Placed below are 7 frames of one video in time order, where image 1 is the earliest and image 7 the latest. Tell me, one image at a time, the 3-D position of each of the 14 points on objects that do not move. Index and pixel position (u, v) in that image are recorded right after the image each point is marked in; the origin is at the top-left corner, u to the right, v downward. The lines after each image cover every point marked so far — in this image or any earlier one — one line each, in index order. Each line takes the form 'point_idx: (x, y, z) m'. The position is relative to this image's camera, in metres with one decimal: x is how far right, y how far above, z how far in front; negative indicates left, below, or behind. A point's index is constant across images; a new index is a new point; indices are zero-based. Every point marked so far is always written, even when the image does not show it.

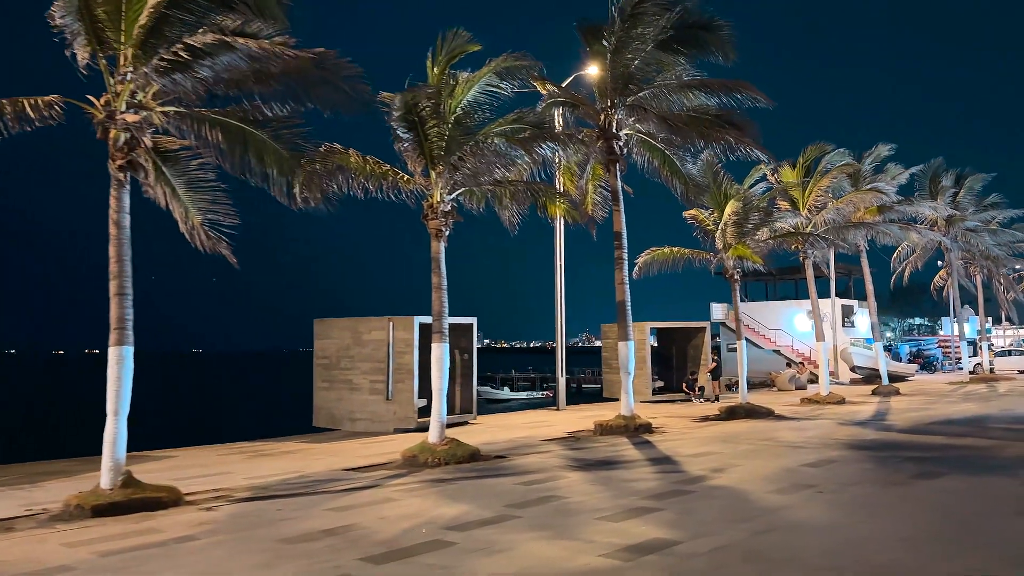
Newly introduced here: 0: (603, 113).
0: (+1.8, +3.4, +16.5) m
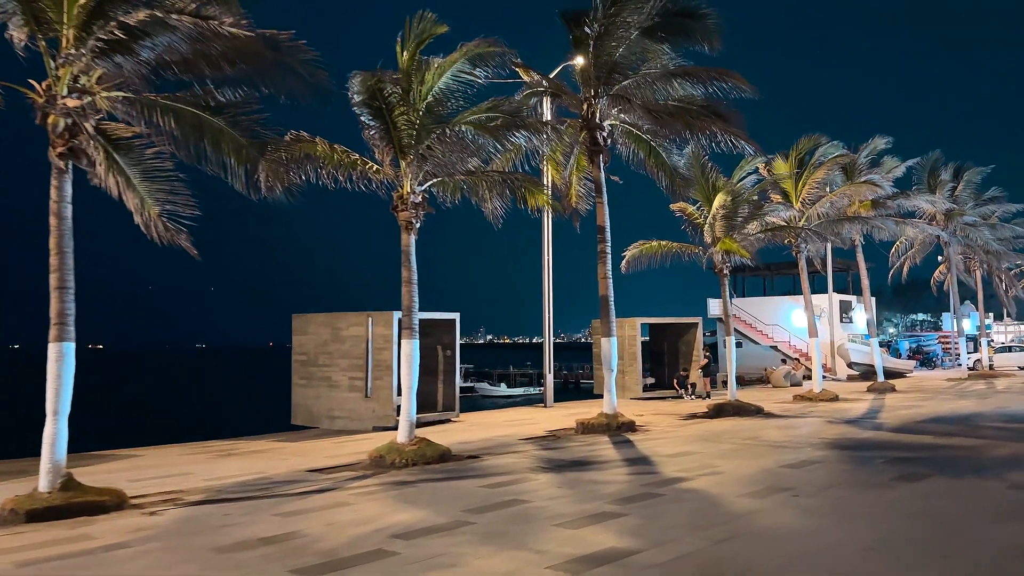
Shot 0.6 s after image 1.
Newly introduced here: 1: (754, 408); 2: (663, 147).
0: (+1.4, +3.5, +16.1) m
1: (+5.4, -2.7, +18.8) m
2: (+3.0, +2.8, +17.1) m
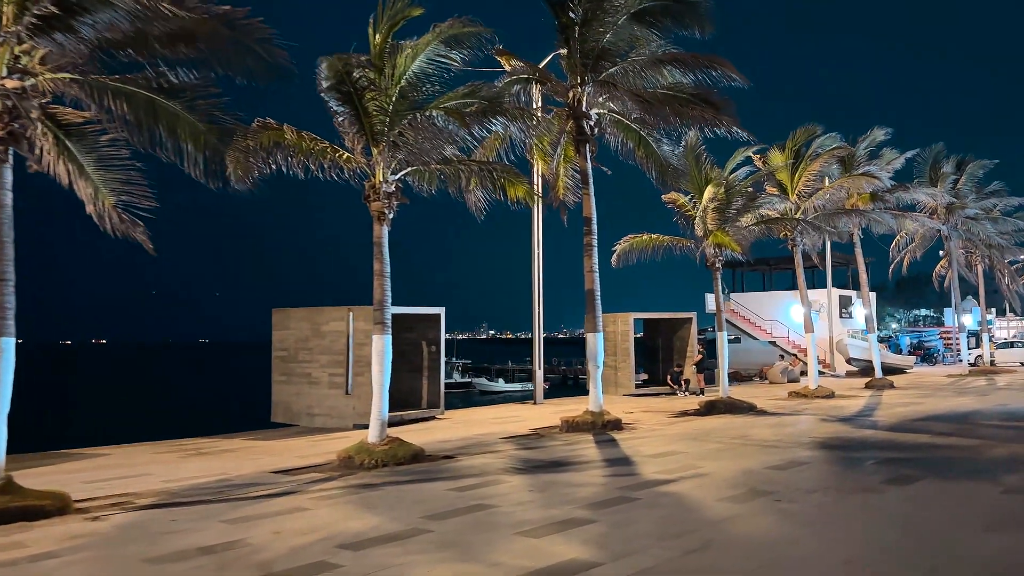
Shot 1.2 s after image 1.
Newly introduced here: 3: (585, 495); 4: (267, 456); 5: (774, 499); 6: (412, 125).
0: (+1.1, +3.6, +15.6) m
1: (+5.1, -2.5, +18.4) m
2: (+2.7, +3.0, +16.6) m
3: (+0.7, -2.1, +8.6) m
4: (-3.6, -2.5, +12.5) m
5: (+2.5, -2.0, +8.2) m
6: (-1.3, +2.2, +11.4) m
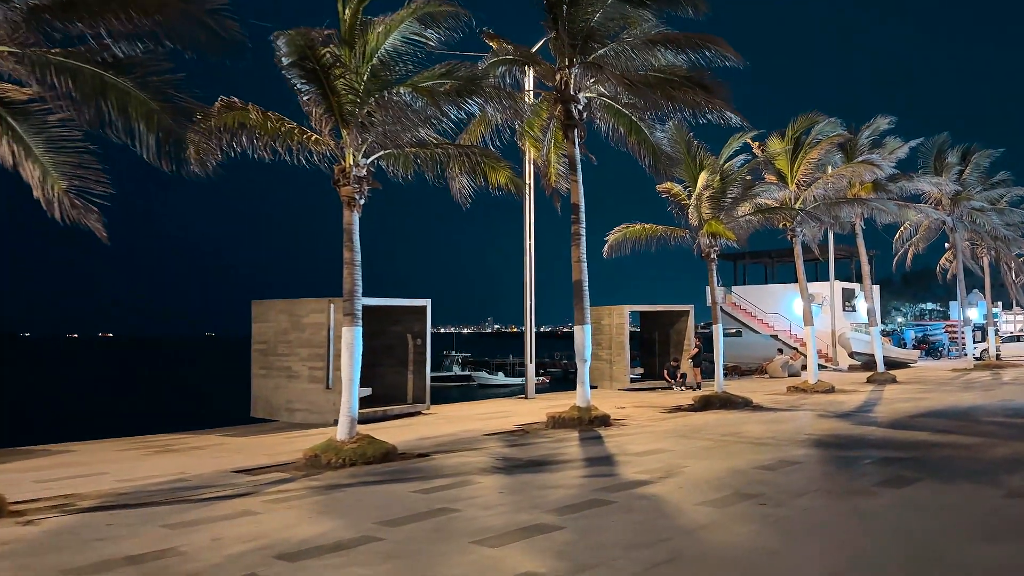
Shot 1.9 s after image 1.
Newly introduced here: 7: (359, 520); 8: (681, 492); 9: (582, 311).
0: (+0.8, +3.8, +15.0) m
1: (+4.8, -2.3, +17.8) m
2: (+2.5, +3.1, +16.0) m
3: (+0.4, -2.0, +8.0) m
4: (-3.9, -2.3, +12.0) m
5: (+2.2, -1.9, +7.6) m
6: (-1.6, +2.3, +10.8) m
7: (-1.3, -2.0, +7.1) m
8: (+1.6, -2.0, +8.2) m
9: (+1.2, -0.4, +14.5) m
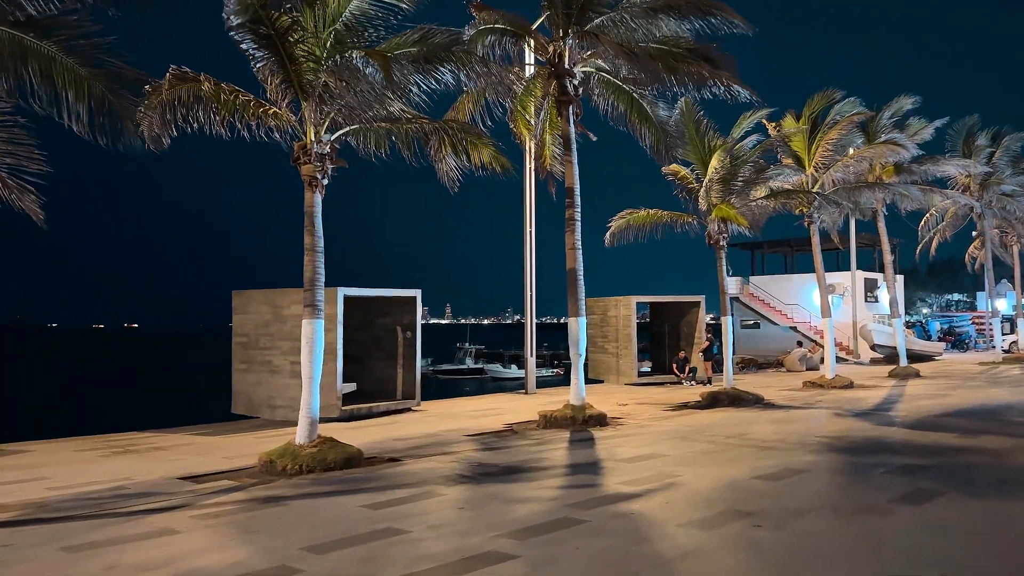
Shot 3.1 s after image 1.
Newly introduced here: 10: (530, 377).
0: (+0.6, +4.0, +13.9) m
1: (+4.7, -2.1, +16.7) m
2: (+2.3, +3.3, +14.9) m
3: (+0.1, -1.9, +7.0) m
4: (-4.1, -2.2, +11.1) m
5: (+1.9, -1.8, +6.6) m
6: (-1.9, +2.4, +9.8) m
7: (-1.6, -1.9, +6.1) m
8: (+1.3, -1.9, +7.1) m
9: (+1.0, -0.2, +13.4) m
10: (+0.4, -2.1, +19.7) m
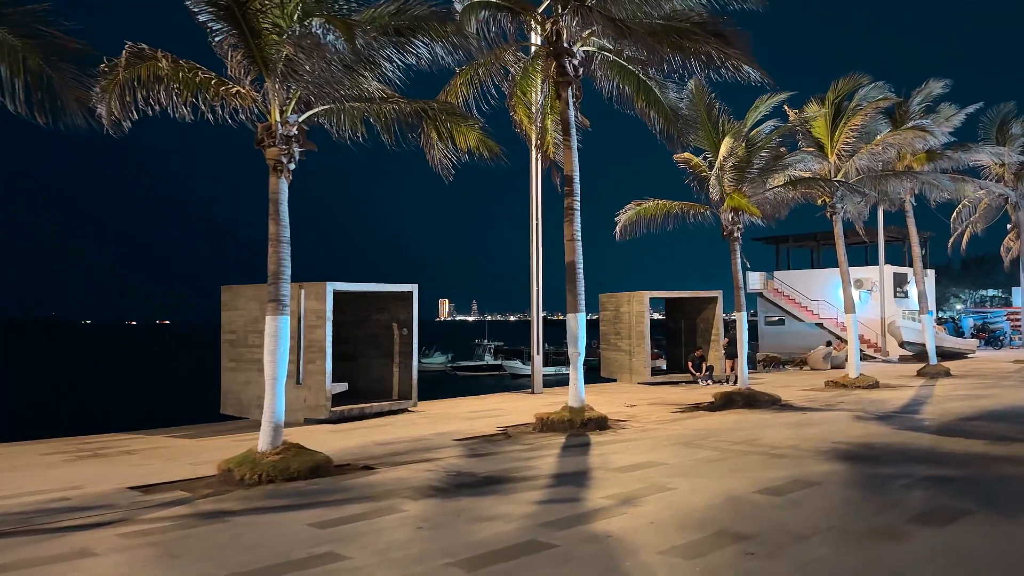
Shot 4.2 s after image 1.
0: (+0.6, +4.1, +13.0) m
1: (+4.8, -2.0, +15.7) m
2: (+2.3, +3.4, +13.9) m
3: (-0.2, -1.8, +6.2) m
4: (-4.3, -2.1, +10.4) m
5: (+1.6, -1.8, +5.7) m
6: (-2.1, +2.5, +9.0) m
7: (-1.9, -1.8, +5.4) m
8: (+1.0, -1.8, +6.2) m
9: (+0.9, -0.1, +12.6) m
10: (+0.5, -1.9, +18.8) m
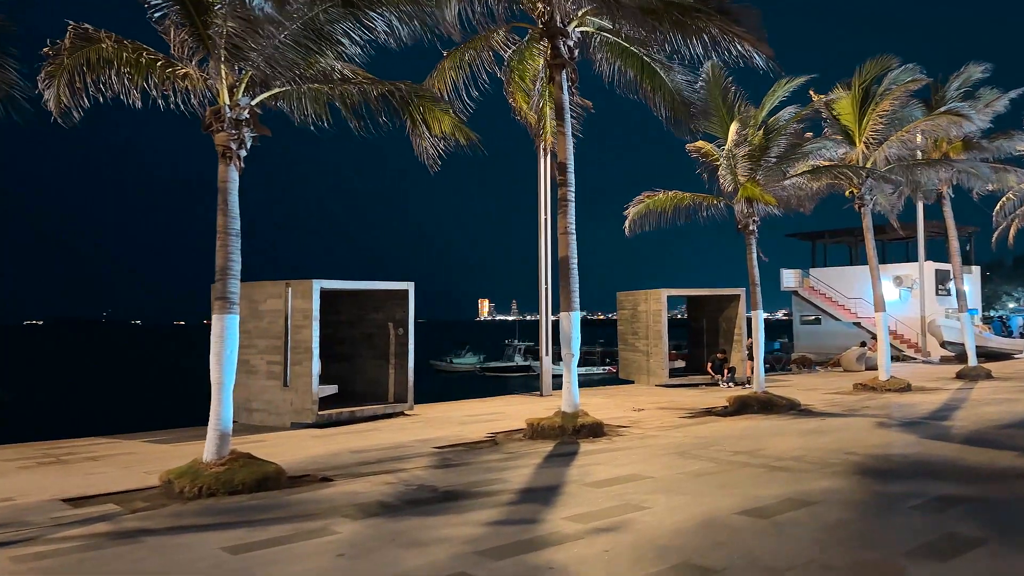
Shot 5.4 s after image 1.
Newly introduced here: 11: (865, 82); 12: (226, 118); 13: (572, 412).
0: (+0.4, +4.1, +12.2) m
1: (+4.8, -2.0, +14.6) m
2: (+2.2, +3.5, +13.0) m
3: (-0.6, -1.8, +5.4) m
4: (-4.5, -2.1, +9.8) m
5: (+1.1, -1.7, +4.8) m
6: (-2.4, +2.6, +8.3) m
7: (-2.4, -1.8, +4.7) m
8: (+0.6, -1.8, +5.4) m
9: (+0.8, -0.1, +11.7) m
10: (+0.7, -1.9, +18.0) m
11: (+7.4, +4.3, +17.9) m
12: (-2.8, +1.7, +8.5) m
13: (+0.8, -1.7, +11.3) m
